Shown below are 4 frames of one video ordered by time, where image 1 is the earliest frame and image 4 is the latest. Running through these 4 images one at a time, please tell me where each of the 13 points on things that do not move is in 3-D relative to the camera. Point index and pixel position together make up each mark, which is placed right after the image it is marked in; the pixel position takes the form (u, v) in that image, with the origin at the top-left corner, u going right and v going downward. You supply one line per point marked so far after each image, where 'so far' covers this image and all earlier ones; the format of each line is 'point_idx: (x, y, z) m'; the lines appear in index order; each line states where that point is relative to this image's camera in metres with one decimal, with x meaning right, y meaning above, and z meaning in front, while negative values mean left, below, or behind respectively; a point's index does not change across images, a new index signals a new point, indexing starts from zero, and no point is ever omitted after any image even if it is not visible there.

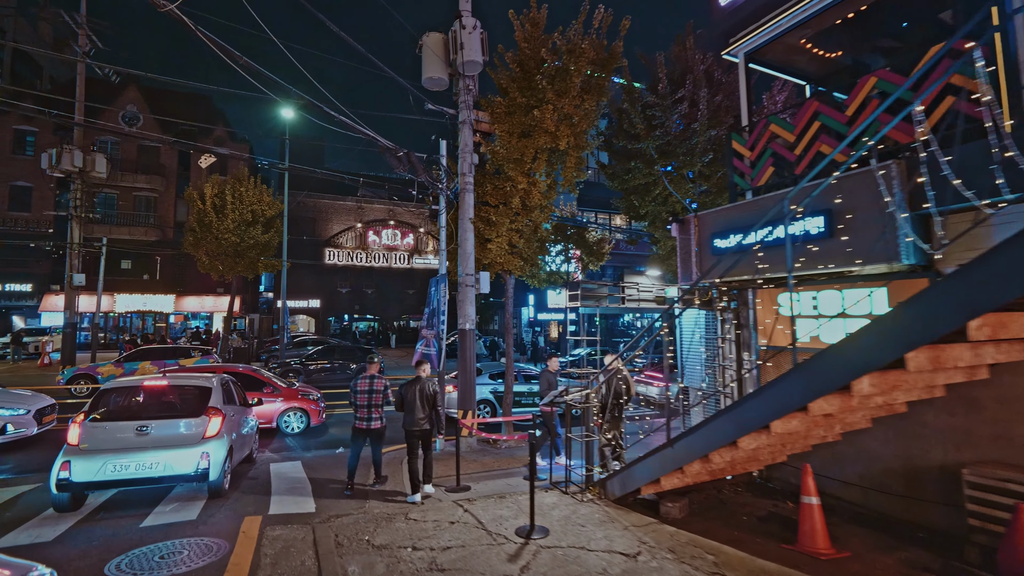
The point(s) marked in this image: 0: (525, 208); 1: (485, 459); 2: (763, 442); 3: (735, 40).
0: (+0.2, +1.5, +9.6) m
1: (-0.4, -2.6, +7.9) m
2: (+1.8, -1.1, +3.8) m
3: (+3.0, +3.3, +6.9) m
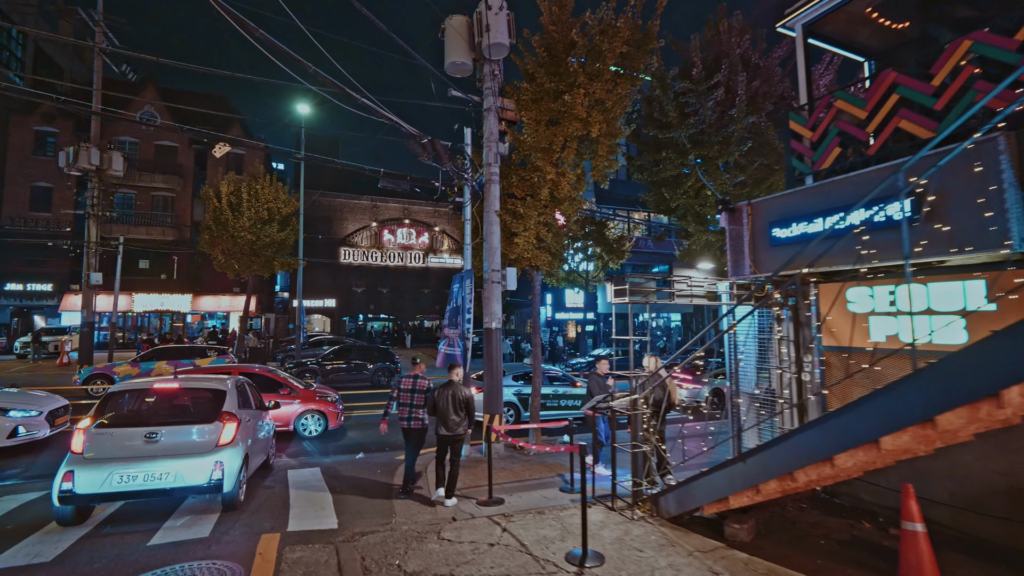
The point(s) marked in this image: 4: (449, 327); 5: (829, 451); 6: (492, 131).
0: (+0.7, +1.5, +9.1) m
1: (0.0, -2.5, +7.3) m
2: (+2.2, -1.1, +3.3) m
3: (+3.4, +3.4, +6.3) m
4: (-1.0, -0.7, +8.7) m
5: (+1.9, -1.0, +3.3) m
6: (-0.3, +2.6, +8.6) m
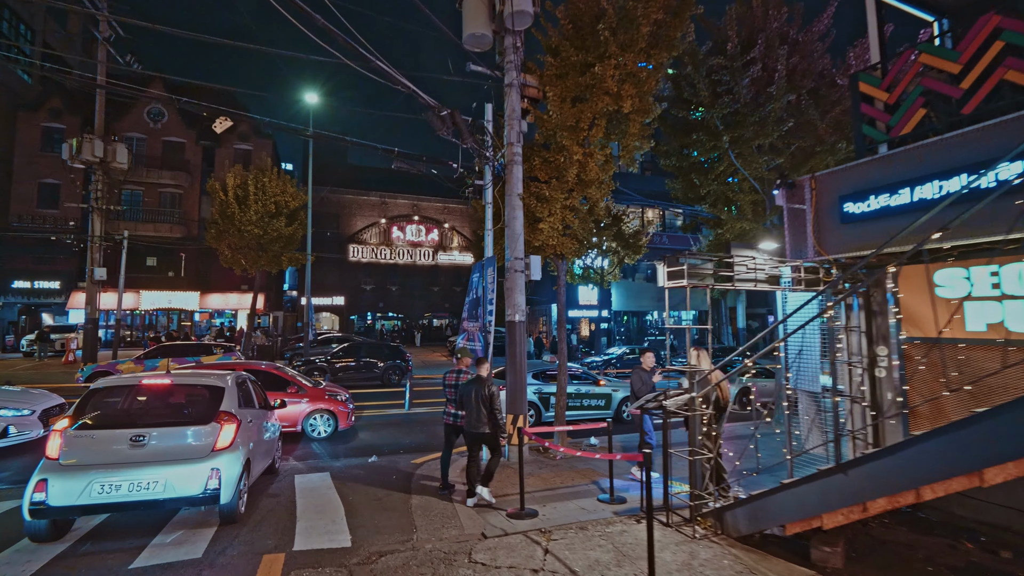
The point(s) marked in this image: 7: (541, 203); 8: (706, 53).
0: (+1.1, +1.7, +8.4) m
1: (+0.4, -2.4, +6.7) m
2: (+2.5, -0.9, +2.6) m
3: (+3.7, +3.5, +5.6) m
4: (-0.7, -0.5, +8.0) m
5: (+2.2, -0.9, +2.6) m
6: (0.0, +2.7, +7.9) m
7: (+0.5, +1.3, +8.3) m
8: (+3.8, +4.7, +10.4) m
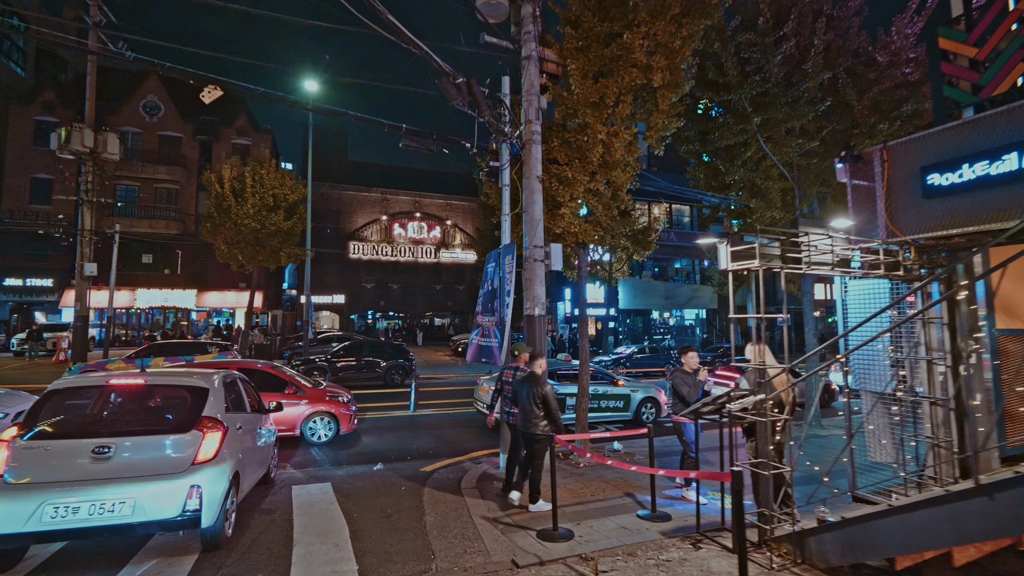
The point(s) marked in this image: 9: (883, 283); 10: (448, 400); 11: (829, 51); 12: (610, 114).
0: (+1.4, +1.8, +7.7) m
1: (+0.7, -2.2, +6.0) m
2: (+2.8, -0.8, +1.9) m
3: (+4.0, +3.6, +4.9) m
4: (-0.4, -0.4, +7.3) m
5: (+2.5, -0.8, +1.9) m
6: (+0.3, +2.9, +7.2) m
7: (+0.7, +1.5, +7.6) m
8: (+4.1, +4.8, +9.7) m
9: (+3.6, 0.0, +5.0) m
10: (-1.4, -2.6, +11.9) m
11: (+5.7, +4.3, +9.4) m
12: (+1.4, +2.5, +7.5) m
